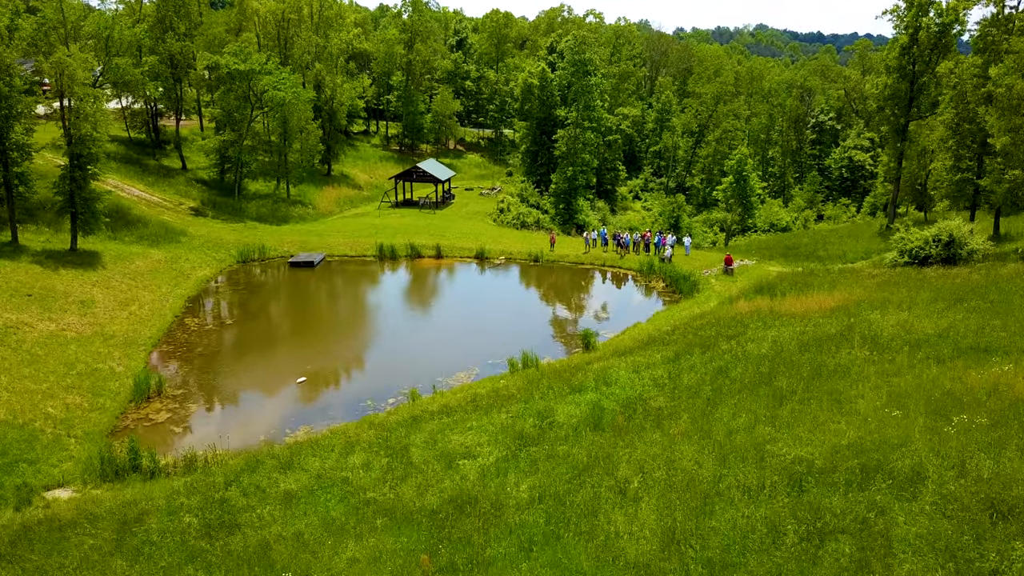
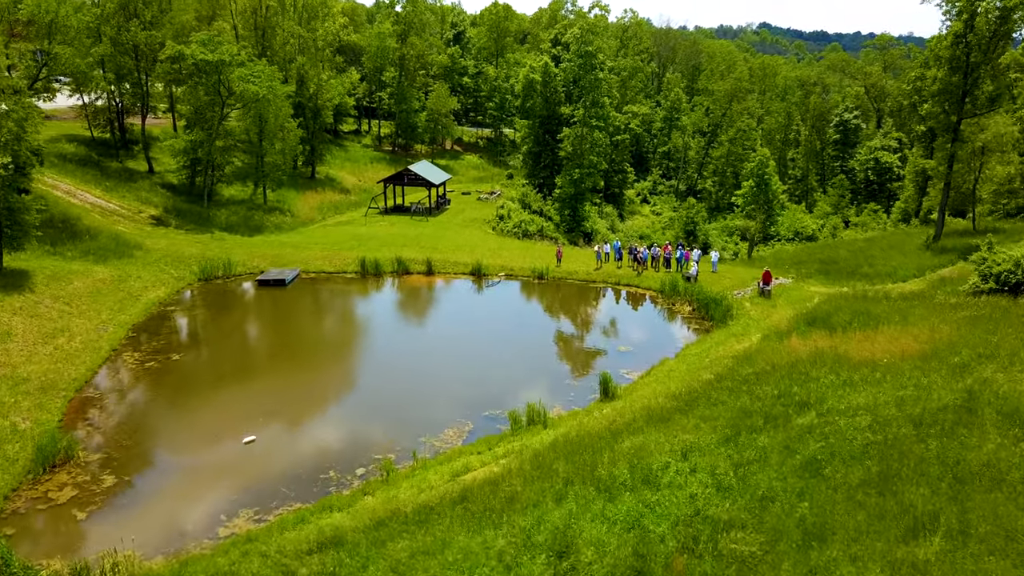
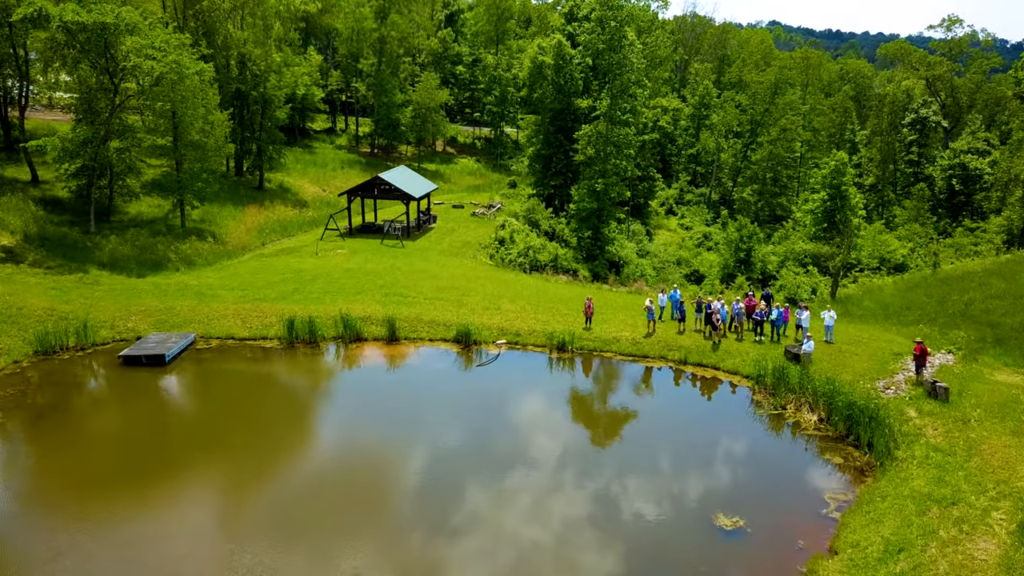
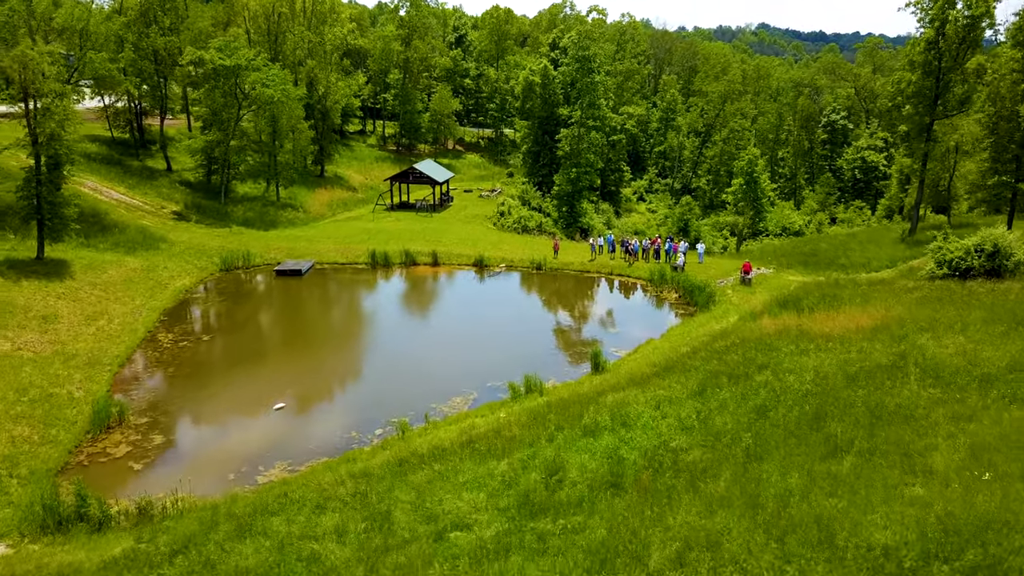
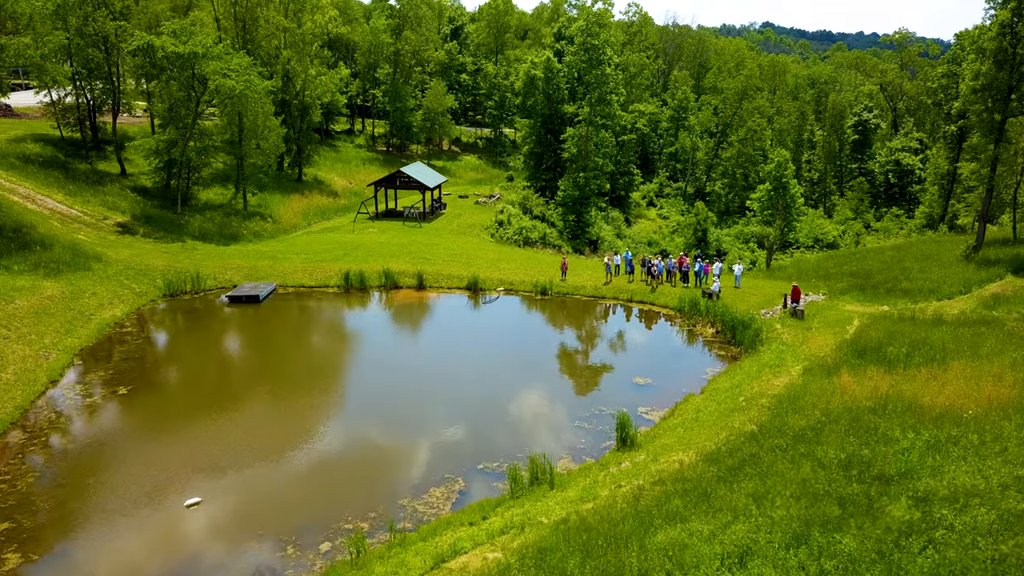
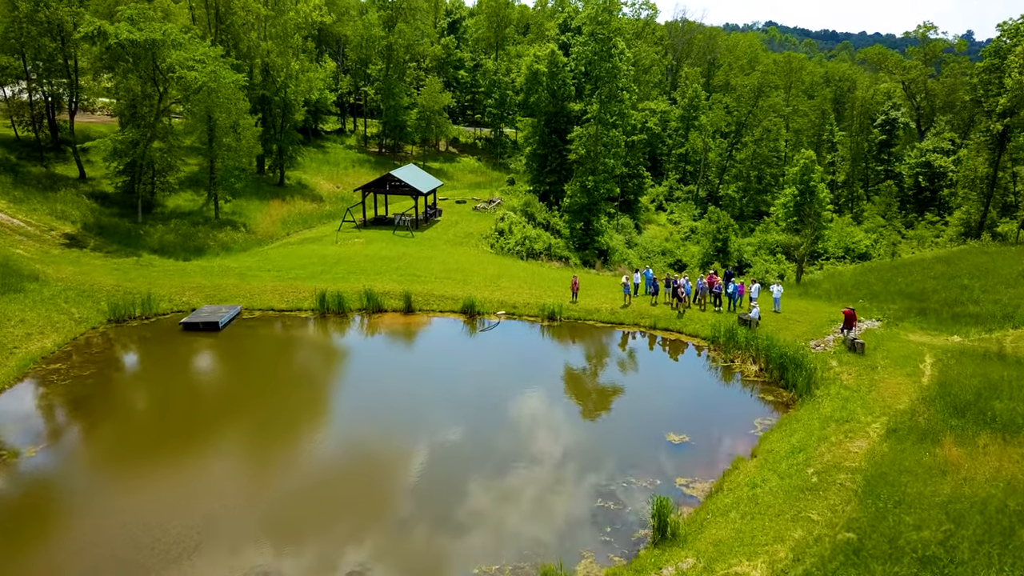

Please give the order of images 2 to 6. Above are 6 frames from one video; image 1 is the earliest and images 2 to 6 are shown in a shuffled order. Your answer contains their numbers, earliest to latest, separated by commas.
4, 2, 5, 6, 3
